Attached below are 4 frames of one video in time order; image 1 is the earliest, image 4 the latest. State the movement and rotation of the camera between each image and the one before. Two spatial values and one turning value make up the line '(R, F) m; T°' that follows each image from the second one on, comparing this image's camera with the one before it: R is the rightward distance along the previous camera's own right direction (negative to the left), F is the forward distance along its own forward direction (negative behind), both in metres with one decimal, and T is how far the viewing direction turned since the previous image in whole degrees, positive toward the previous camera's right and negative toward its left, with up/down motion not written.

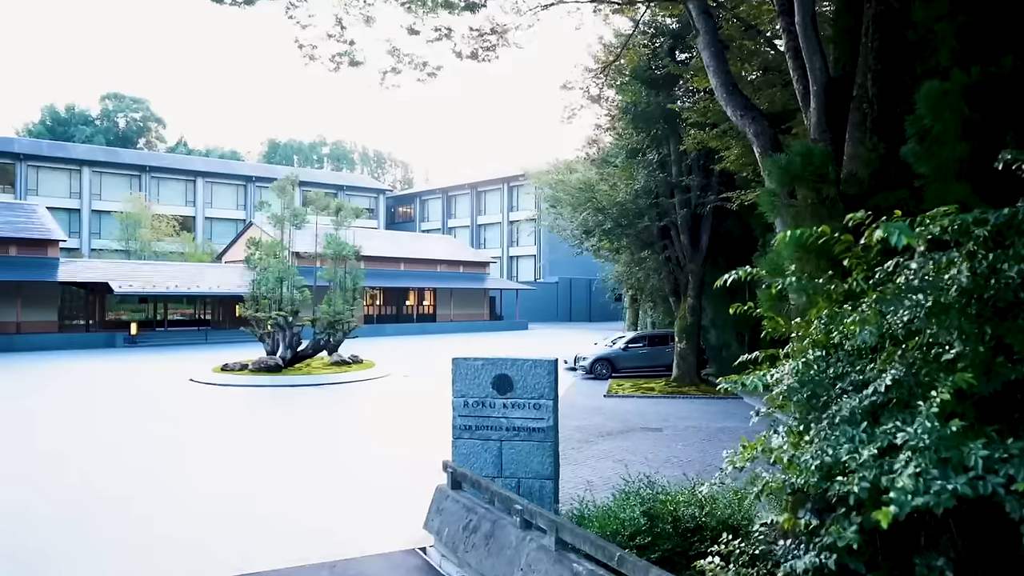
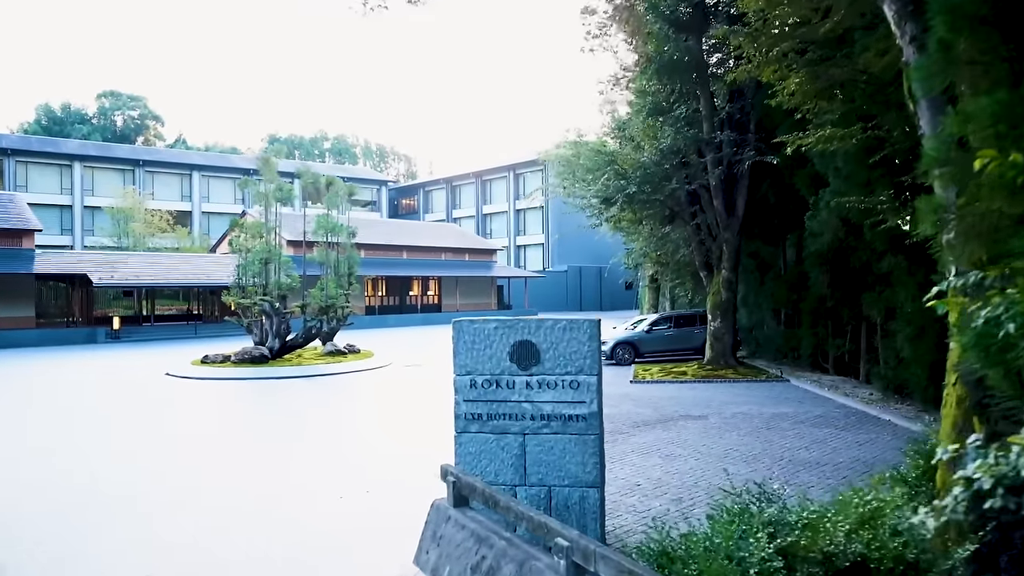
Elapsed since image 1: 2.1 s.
(-0.1, +2.0) m; -1°
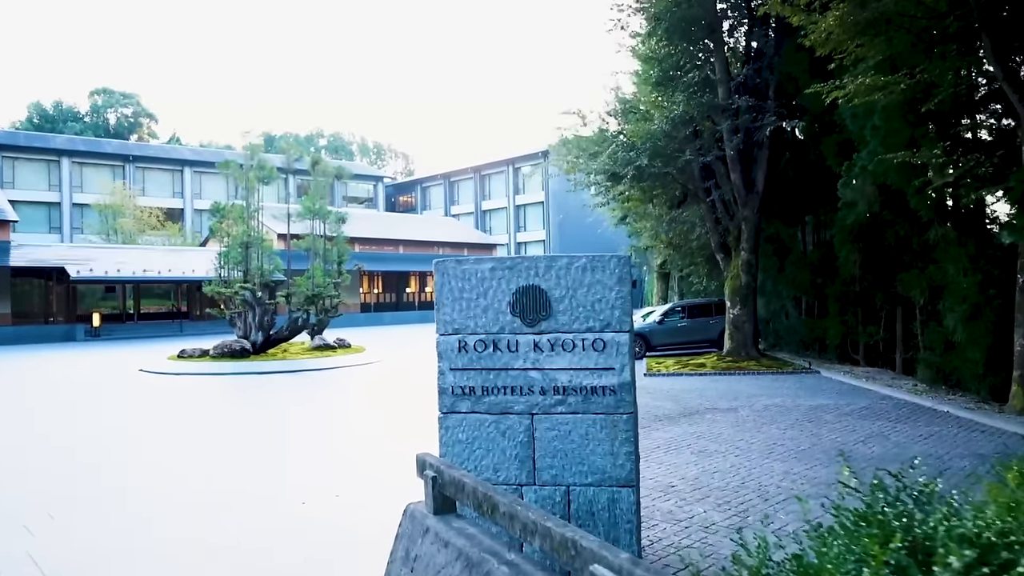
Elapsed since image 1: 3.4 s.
(0.0, +1.3) m; 0°
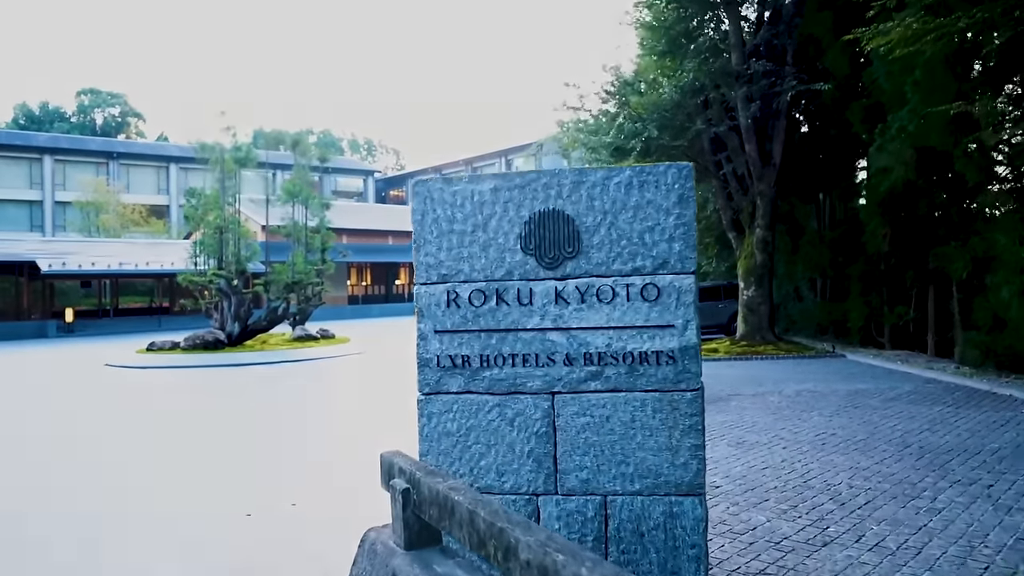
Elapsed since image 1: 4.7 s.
(-0.1, +1.1) m; 0°
